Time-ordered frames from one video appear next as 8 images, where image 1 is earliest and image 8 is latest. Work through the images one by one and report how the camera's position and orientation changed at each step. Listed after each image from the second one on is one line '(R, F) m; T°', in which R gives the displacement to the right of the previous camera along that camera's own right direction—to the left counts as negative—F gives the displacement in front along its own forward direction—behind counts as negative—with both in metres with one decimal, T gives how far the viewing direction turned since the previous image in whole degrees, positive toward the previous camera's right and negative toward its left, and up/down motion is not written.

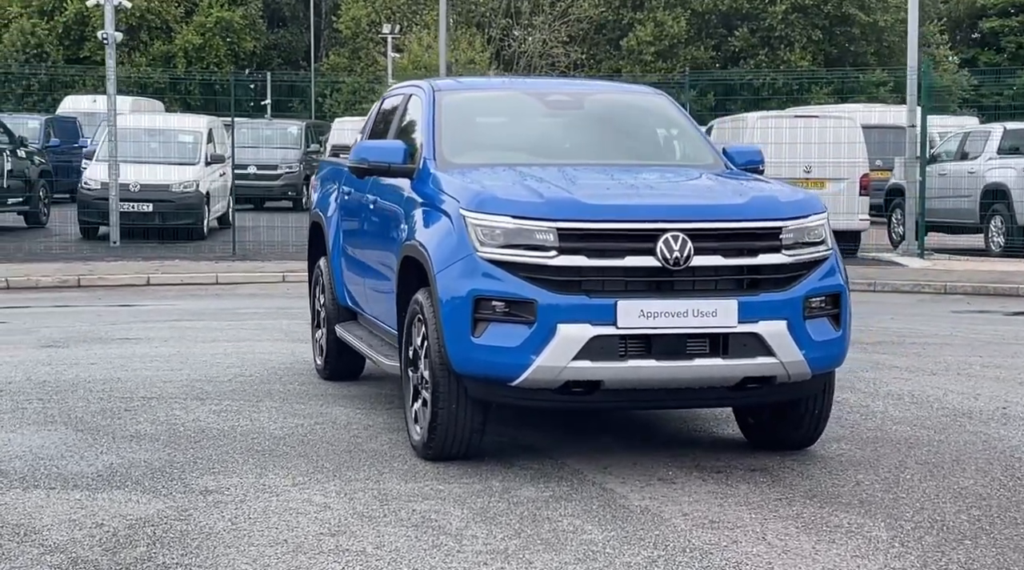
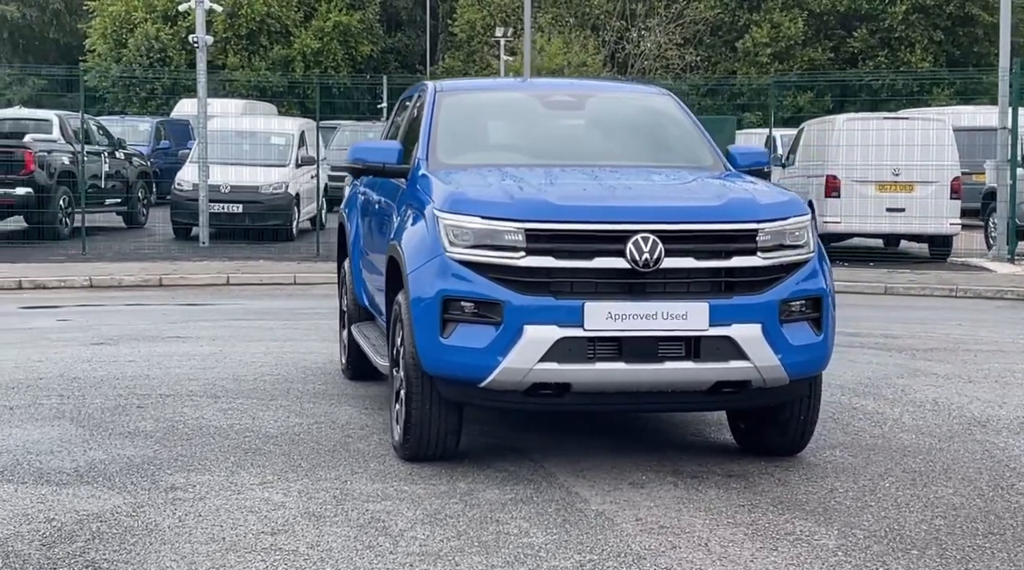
(+0.7, +0.1) m; -4°
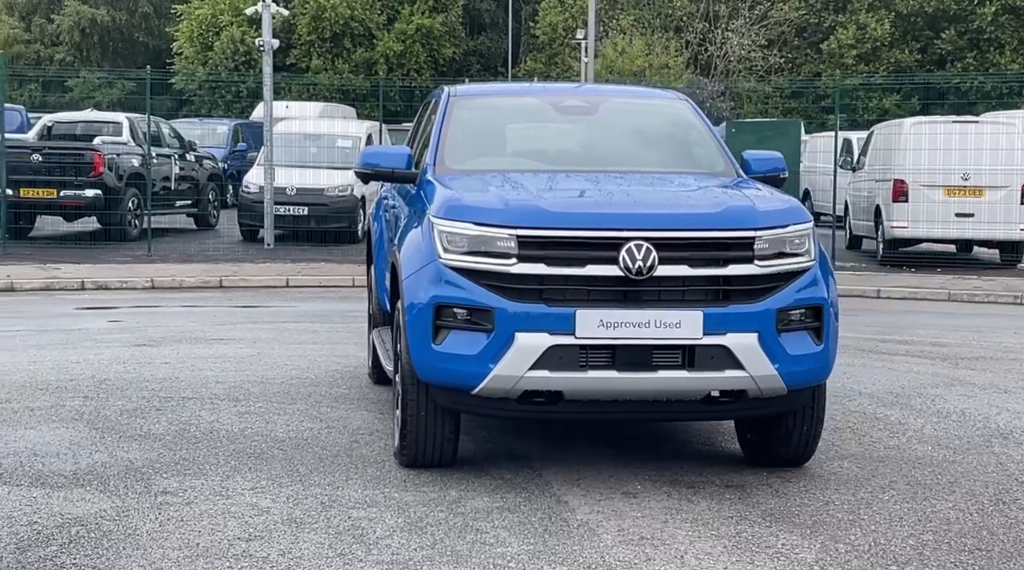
(+0.4, +0.1) m; -3°
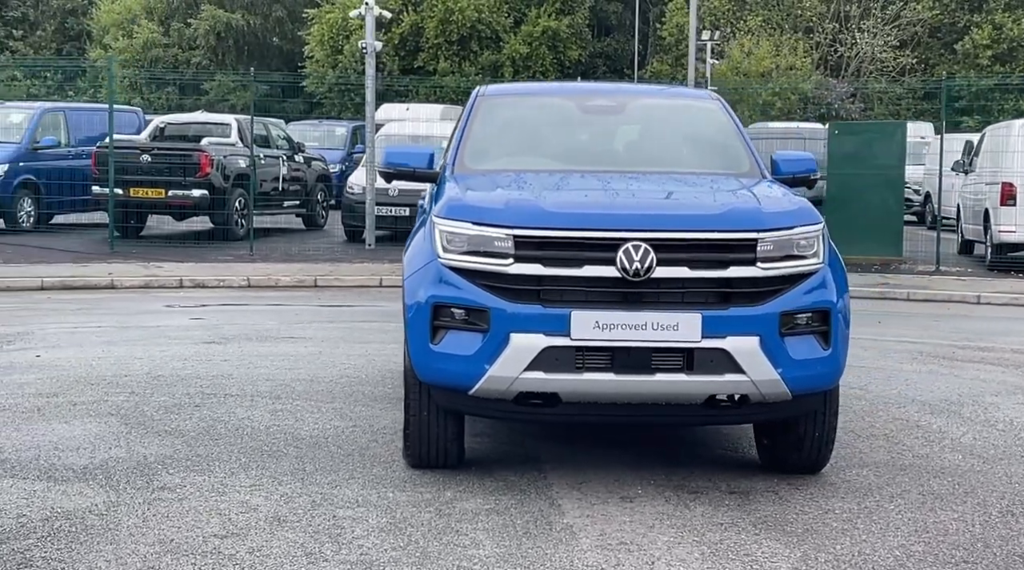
(+0.6, +0.1) m; -5°
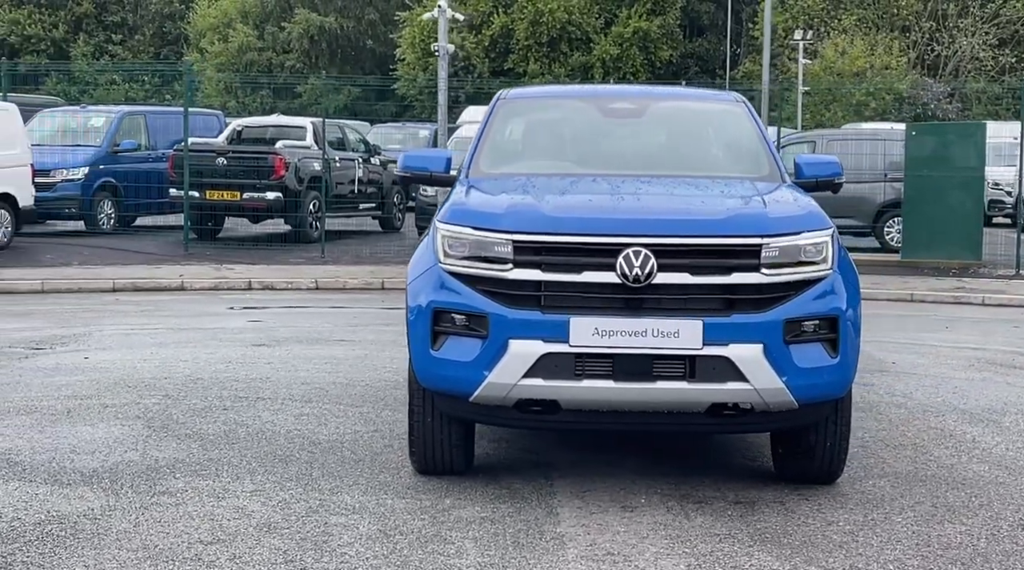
(+0.4, +0.1) m; -3°
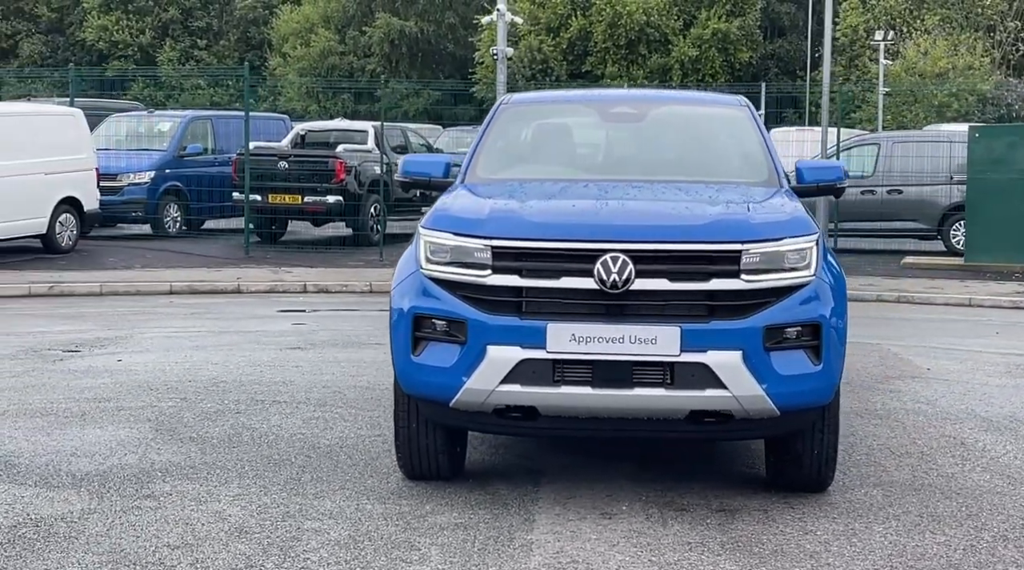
(+0.5, 0.0) m; -3°
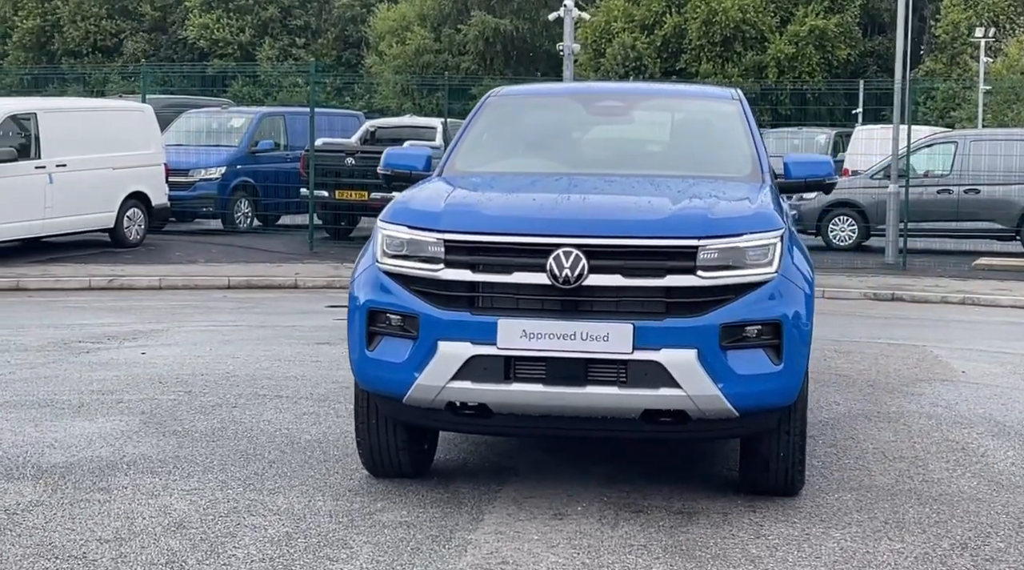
(+0.6, +0.2) m; -4°
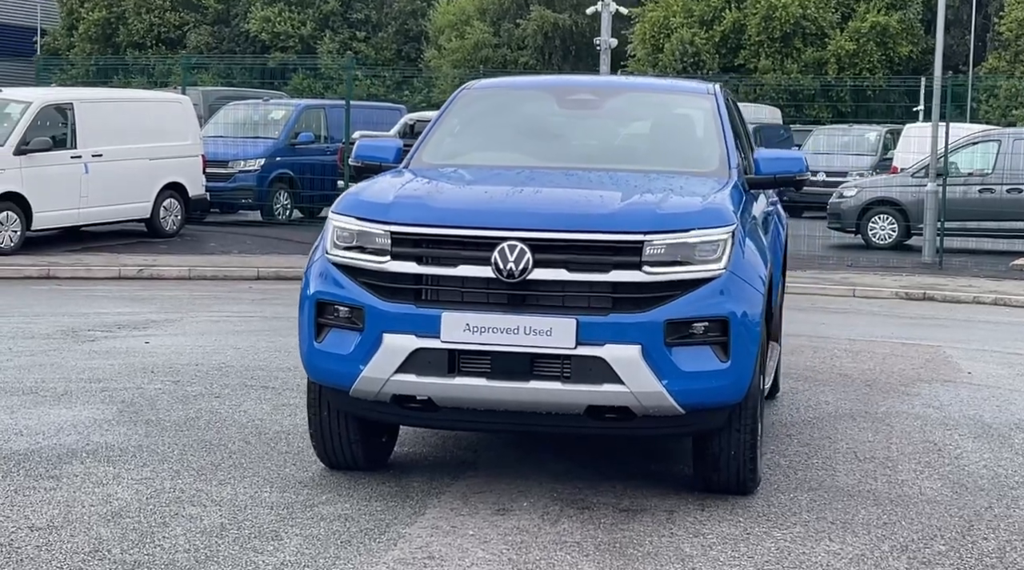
(+0.5, +0.1) m; -2°
